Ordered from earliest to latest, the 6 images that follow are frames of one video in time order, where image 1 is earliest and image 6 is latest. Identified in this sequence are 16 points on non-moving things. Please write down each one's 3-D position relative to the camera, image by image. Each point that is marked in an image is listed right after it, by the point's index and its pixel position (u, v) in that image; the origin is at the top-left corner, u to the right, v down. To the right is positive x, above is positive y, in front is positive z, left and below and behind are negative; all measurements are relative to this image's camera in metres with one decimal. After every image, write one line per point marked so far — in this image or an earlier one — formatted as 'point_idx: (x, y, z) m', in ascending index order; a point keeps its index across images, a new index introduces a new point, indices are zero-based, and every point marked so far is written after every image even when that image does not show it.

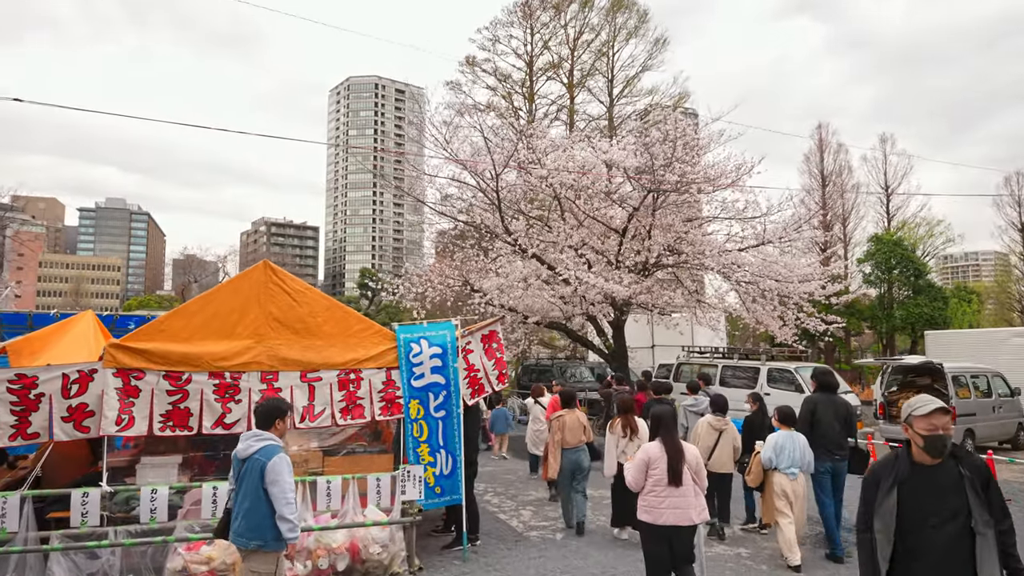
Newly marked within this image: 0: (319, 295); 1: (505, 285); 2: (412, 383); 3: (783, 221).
0: (-1.9, -0.1, +6.1) m
1: (-0.2, +0.1, +15.4) m
2: (-1.0, -0.9, +6.1) m
3: (+6.8, +1.6, +15.8) m
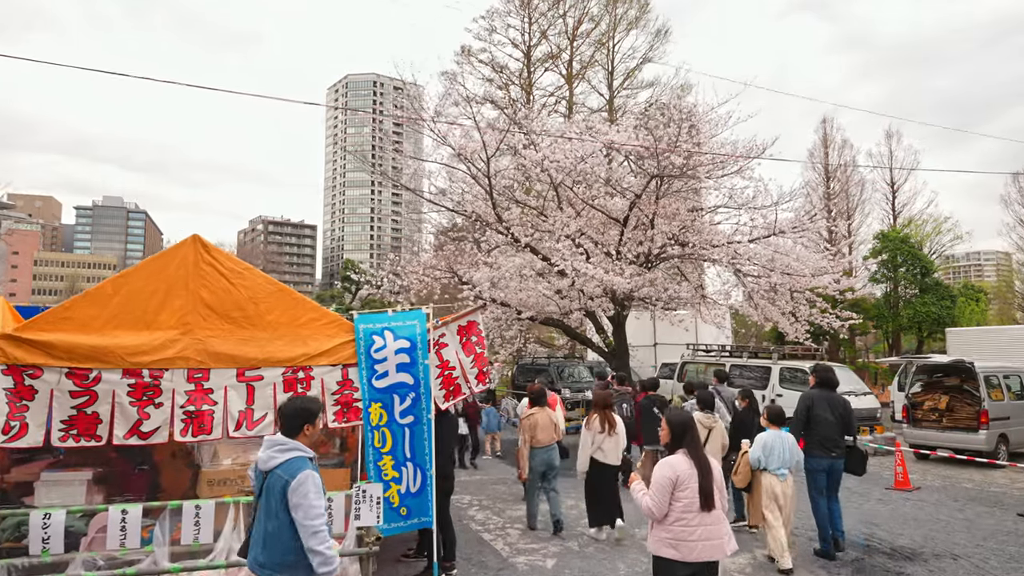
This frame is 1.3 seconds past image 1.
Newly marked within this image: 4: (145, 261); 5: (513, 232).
0: (-2.0, +0.1, +5.0) m
1: (-0.4, +0.2, +14.4) m
2: (-1.1, -0.8, +5.1) m
3: (+6.7, +1.8, +14.8) m
4: (-2.8, +0.2, +4.8) m
5: (-0.1, +1.3, +14.4) m
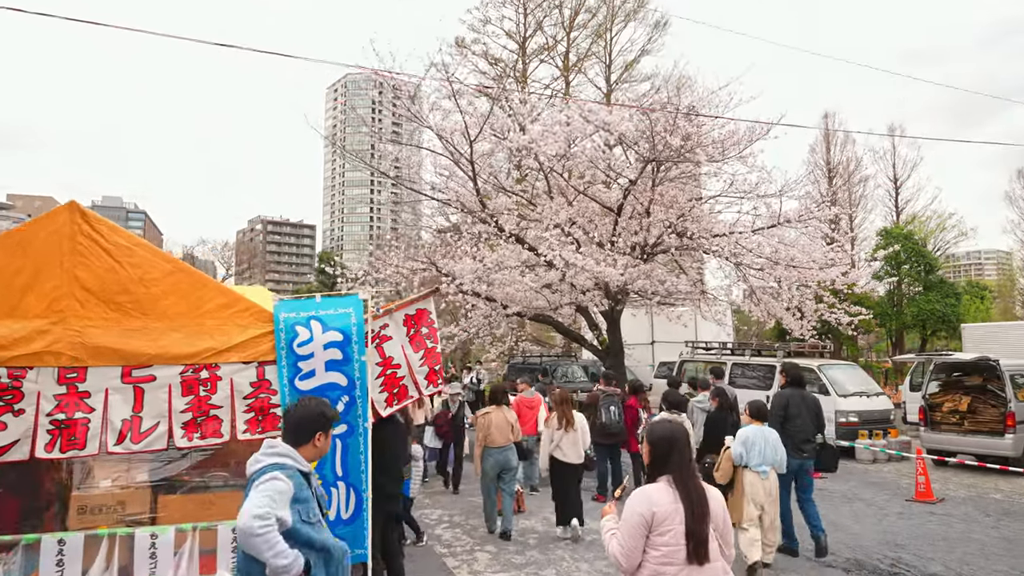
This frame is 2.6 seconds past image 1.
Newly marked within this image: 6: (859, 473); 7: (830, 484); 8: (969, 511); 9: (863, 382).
0: (-2.3, +0.2, +4.1) m
1: (-0.7, +0.4, +13.4) m
2: (-1.4, -0.6, +4.1) m
3: (+6.4, +1.9, +13.9) m
4: (-3.1, +0.3, +3.9) m
5: (-0.4, +1.5, +13.5) m
6: (+5.5, -2.9, +9.9) m
7: (+4.6, -2.9, +9.2) m
8: (+5.6, -2.7, +7.7) m
9: (+6.6, -1.8, +11.8) m
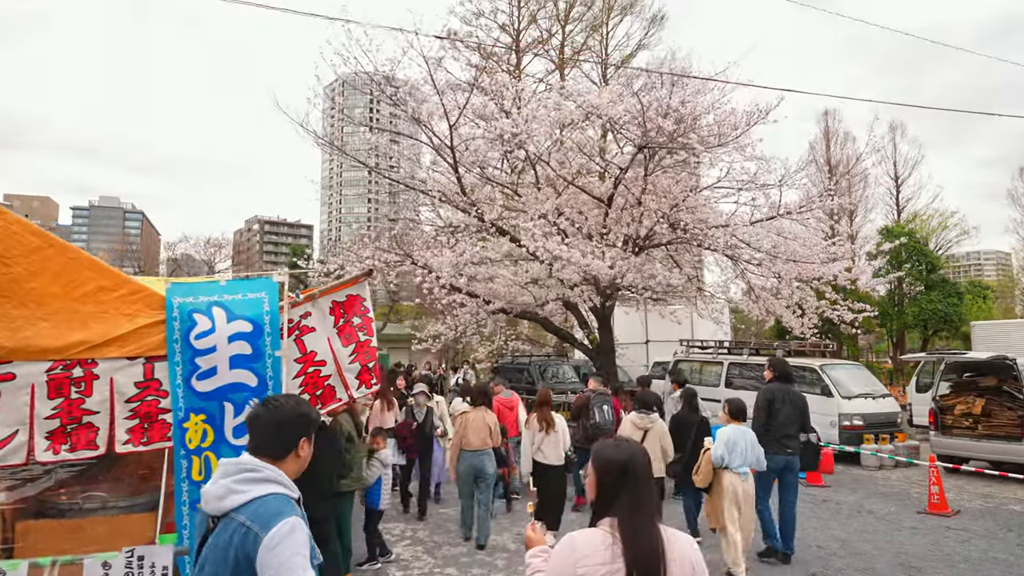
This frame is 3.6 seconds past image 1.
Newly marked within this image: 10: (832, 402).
0: (-2.6, +0.3, +3.4) m
1: (-1.0, +0.5, +12.7) m
2: (-1.7, -0.5, +3.4) m
3: (+6.0, +2.0, +13.2) m
4: (-3.4, +0.4, +3.1) m
5: (-0.7, +1.6, +12.7) m
6: (+5.2, -2.8, +9.2) m
7: (+4.3, -2.8, +8.5) m
8: (+5.3, -2.6, +7.0) m
9: (+6.3, -1.7, +11.1) m
10: (+5.4, -1.9, +10.5) m
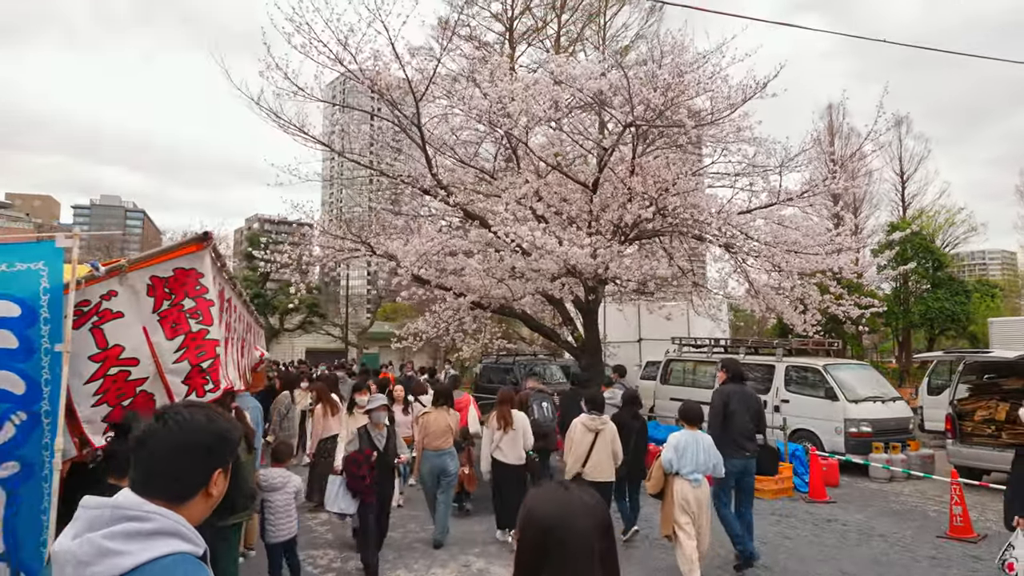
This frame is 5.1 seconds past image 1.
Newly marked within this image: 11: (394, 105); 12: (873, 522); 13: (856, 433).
0: (-3.1, +0.5, +2.3) m
1: (-1.5, +0.6, +11.7) m
2: (-2.2, -0.4, +2.4) m
3: (+5.6, +2.2, +12.1) m
4: (-3.9, +0.6, +2.1) m
5: (-1.1, +1.7, +11.7) m
6: (+4.7, -2.7, +8.2) m
7: (+3.9, -2.6, +7.4) m
8: (+4.8, -2.5, +5.9) m
9: (+5.8, -1.6, +10.0) m
10: (+4.9, -1.8, +9.4) m
11: (-2.1, +3.3, +11.3) m
12: (+4.0, -2.6, +7.0) m
13: (+5.1, -2.1, +9.3) m
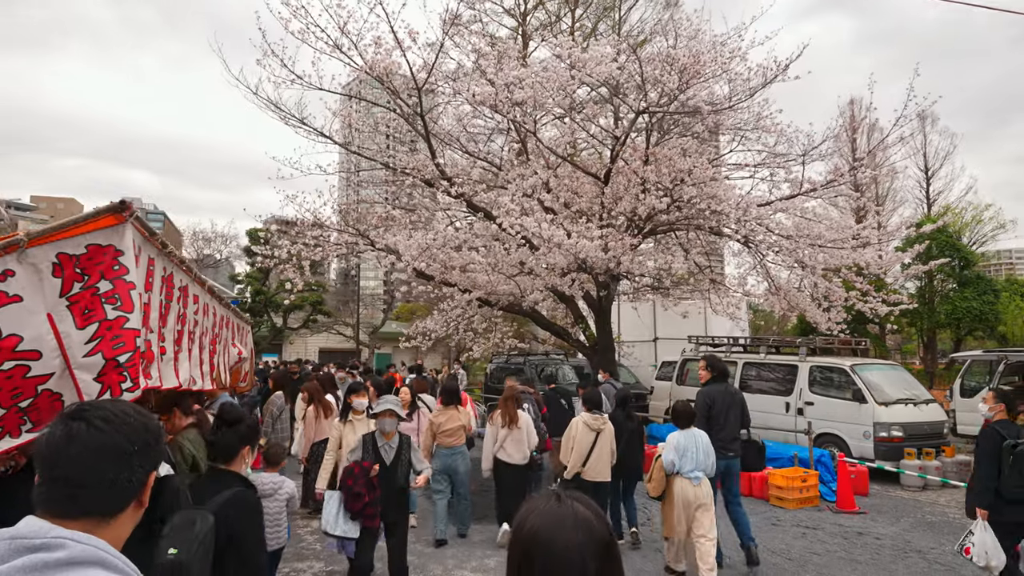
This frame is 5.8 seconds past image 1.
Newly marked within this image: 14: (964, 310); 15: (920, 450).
0: (-3.2, +0.5, +1.9) m
1: (-1.3, +0.7, +11.2) m
2: (-2.3, -0.3, +2.0) m
3: (+5.7, +2.2, +11.5) m
4: (-4.0, +0.7, +1.7) m
5: (-1.0, +1.8, +11.3) m
6: (+4.8, -2.6, +7.6) m
7: (+3.9, -2.6, +6.8) m
8: (+4.8, -2.4, +5.3) m
9: (+5.9, -1.5, +9.4) m
10: (+5.0, -1.7, +8.8) m
11: (-2.0, +3.3, +10.8) m
12: (+4.1, -2.5, +6.4) m
13: (+5.2, -2.1, +8.7) m
14: (+13.6, -0.5, +18.5) m
15: (+5.9, -2.3, +9.0) m
